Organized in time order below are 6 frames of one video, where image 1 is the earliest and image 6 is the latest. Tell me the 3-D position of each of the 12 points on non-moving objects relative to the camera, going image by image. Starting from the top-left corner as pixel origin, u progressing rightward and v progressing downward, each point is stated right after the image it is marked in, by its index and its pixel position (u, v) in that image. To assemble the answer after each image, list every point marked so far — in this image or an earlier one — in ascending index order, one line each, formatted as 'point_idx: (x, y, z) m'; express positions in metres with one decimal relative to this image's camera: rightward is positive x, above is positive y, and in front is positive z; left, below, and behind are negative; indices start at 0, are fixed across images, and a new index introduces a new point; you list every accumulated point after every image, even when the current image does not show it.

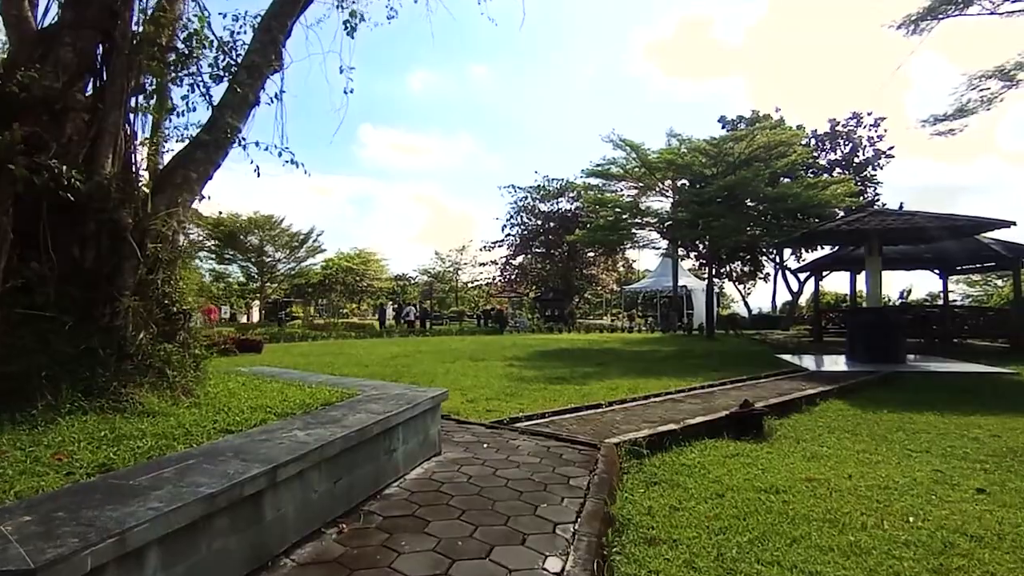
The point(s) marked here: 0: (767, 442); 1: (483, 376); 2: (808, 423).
0: (+2.3, -1.4, +5.3) m
1: (-0.5, -1.6, +10.8) m
2: (+3.0, -1.4, +6.0) m
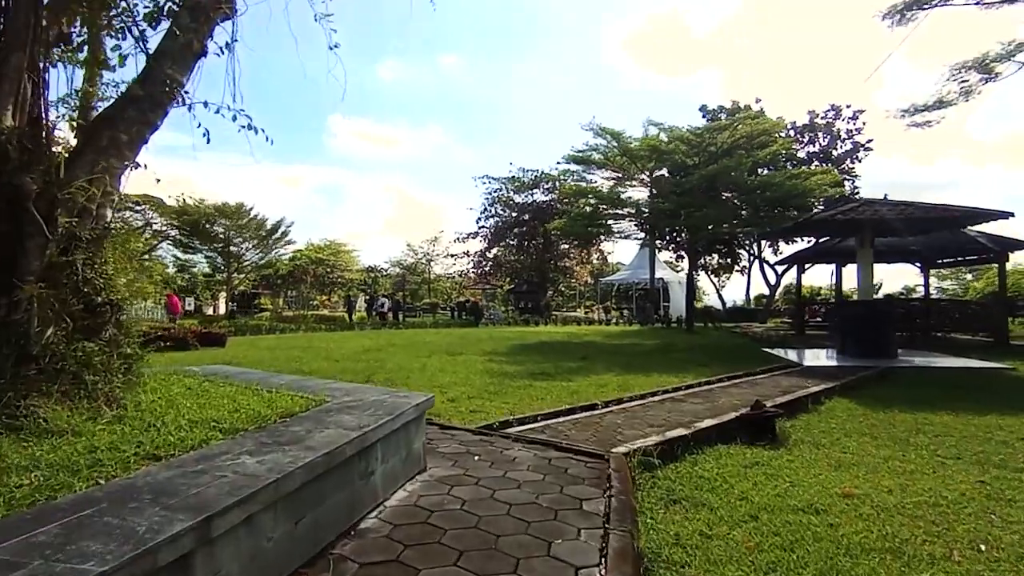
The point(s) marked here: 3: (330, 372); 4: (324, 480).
0: (+2.2, -1.3, +4.8) m
1: (-0.9, -1.4, +10.1) m
2: (+2.9, -1.3, +5.5) m
3: (-3.2, -1.5, +10.4) m
4: (-0.7, -0.8, +2.3) m
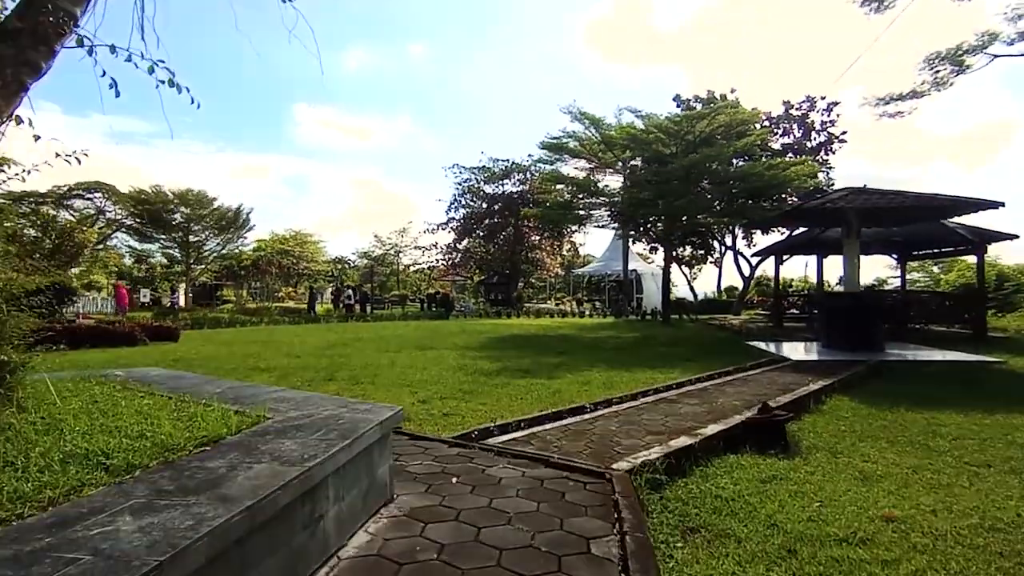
0: (+2.1, -1.2, +4.3) m
1: (-1.3, -1.3, +9.5) m
2: (+2.7, -1.2, +5.0) m
3: (-3.6, -1.3, +9.6) m
4: (-0.7, -0.7, +1.7) m
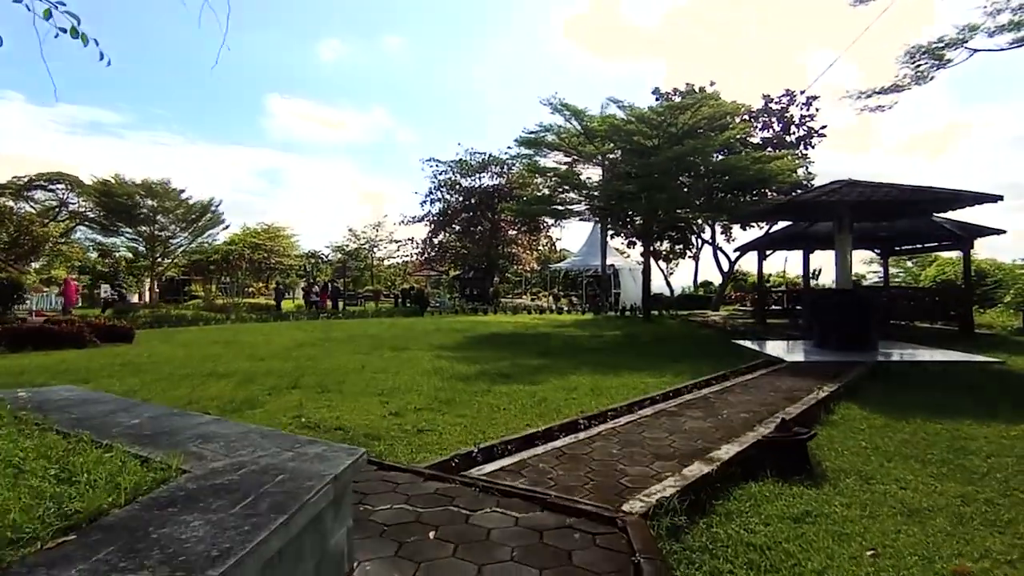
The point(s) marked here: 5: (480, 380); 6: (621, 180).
0: (+2.0, -1.2, +3.7) m
1: (-1.5, -1.3, +8.8) m
2: (+2.6, -1.2, +4.5) m
3: (-3.9, -1.3, +8.8) m
4: (-0.7, -0.8, +1.0) m
5: (-0.4, -1.2, +8.0) m
6: (+3.5, +3.5, +19.2) m
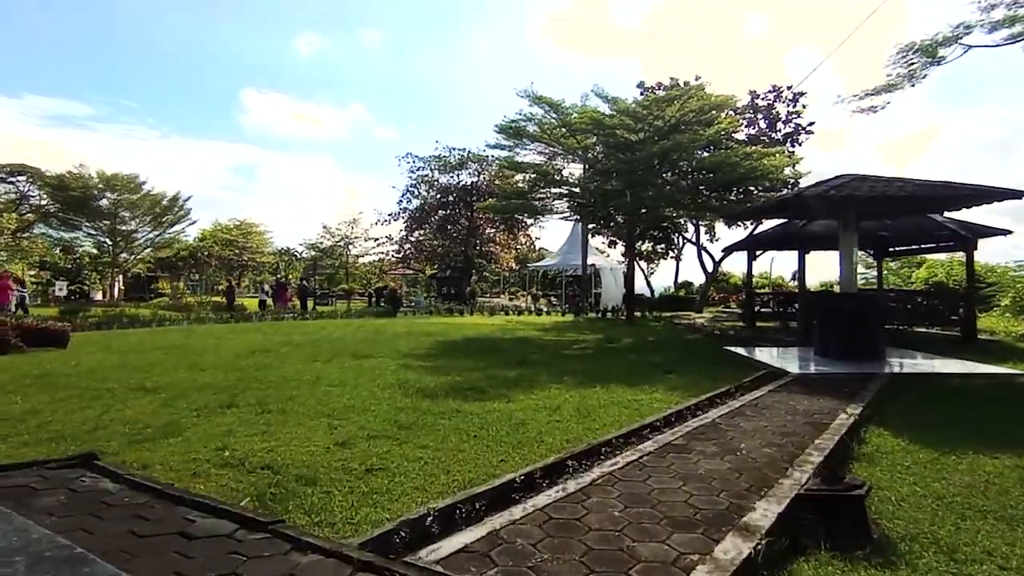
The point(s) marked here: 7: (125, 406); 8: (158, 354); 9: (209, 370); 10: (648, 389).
0: (+1.8, -1.3, +2.8) m
1: (-1.9, -1.3, +7.7) m
2: (+2.4, -1.3, +3.6) m
3: (-4.2, -1.3, +7.6) m
4: (-0.8, -0.8, 0.0) m
5: (-0.7, -1.3, +7.0) m
6: (+2.8, +3.5, +18.3) m
7: (-4.3, -1.3, +6.6) m
8: (-6.9, -1.3, +11.4) m
9: (-4.7, -1.3, +9.2) m
10: (+1.6, -1.2, +7.3) m
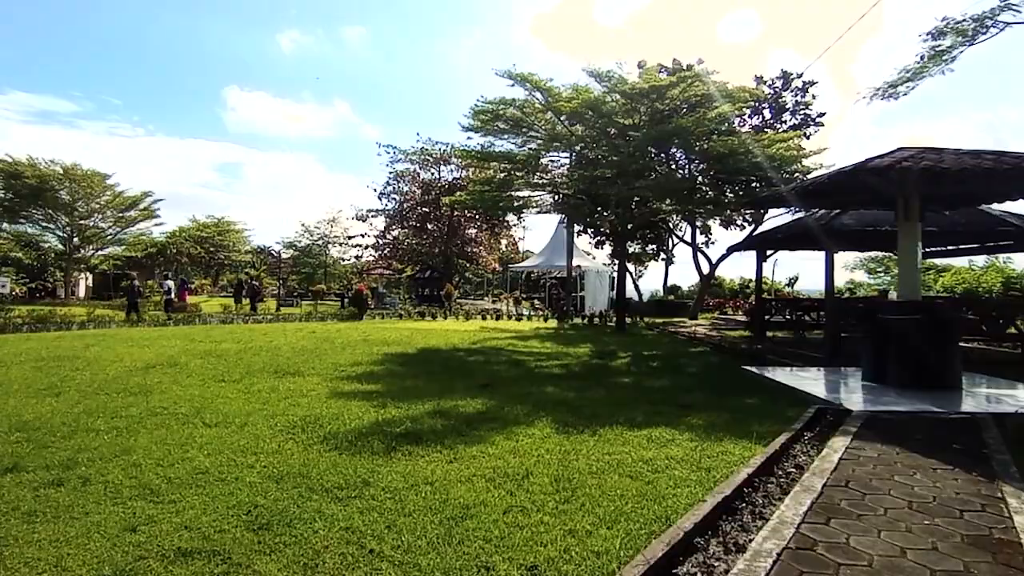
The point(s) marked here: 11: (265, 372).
0: (+1.5, -1.3, +0.5) m
1: (-2.3, -1.3, +5.3) m
2: (+2.1, -1.3, +1.3) m
3: (-4.6, -1.2, +5.2) m
4: (-1.0, -0.8, -2.4) m
5: (-1.1, -1.3, +4.6) m
6: (+2.2, +3.4, +16.1) m
7: (-4.7, -1.3, +4.1) m
8: (-7.4, -1.2, +8.9) m
9: (-5.2, -1.2, +6.8) m
10: (+1.2, -1.3, +5.0) m
11: (-3.7, -1.2, +8.8) m
